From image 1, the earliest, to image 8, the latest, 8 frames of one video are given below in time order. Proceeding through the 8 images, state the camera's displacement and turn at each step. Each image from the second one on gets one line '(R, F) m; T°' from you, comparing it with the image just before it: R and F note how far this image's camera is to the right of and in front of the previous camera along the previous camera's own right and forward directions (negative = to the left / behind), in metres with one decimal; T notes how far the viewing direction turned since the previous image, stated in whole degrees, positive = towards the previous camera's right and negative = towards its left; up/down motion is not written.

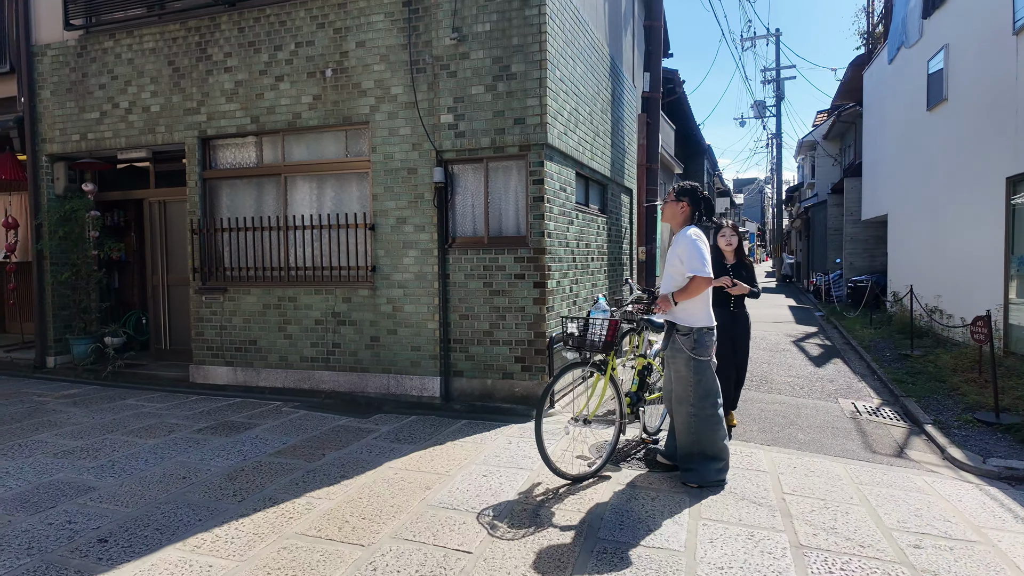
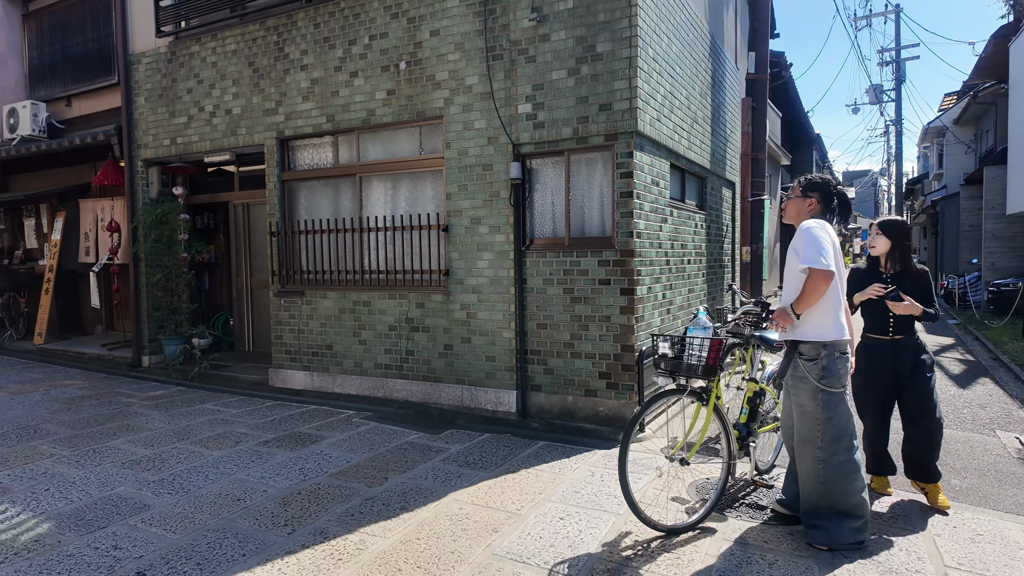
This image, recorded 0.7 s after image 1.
(0.0, +0.6) m; -8°
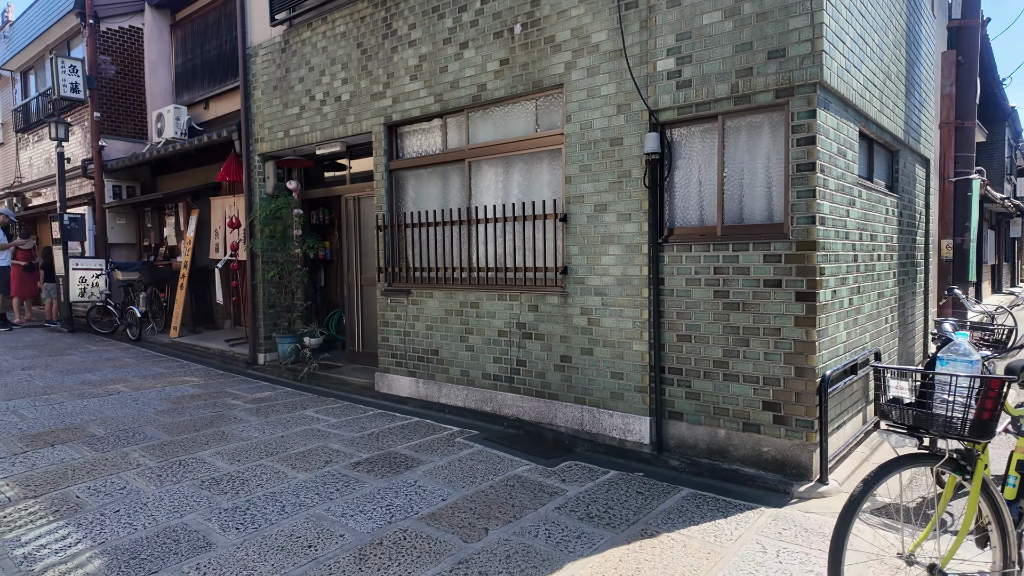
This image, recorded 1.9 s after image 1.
(-0.1, +0.9) m; -11°
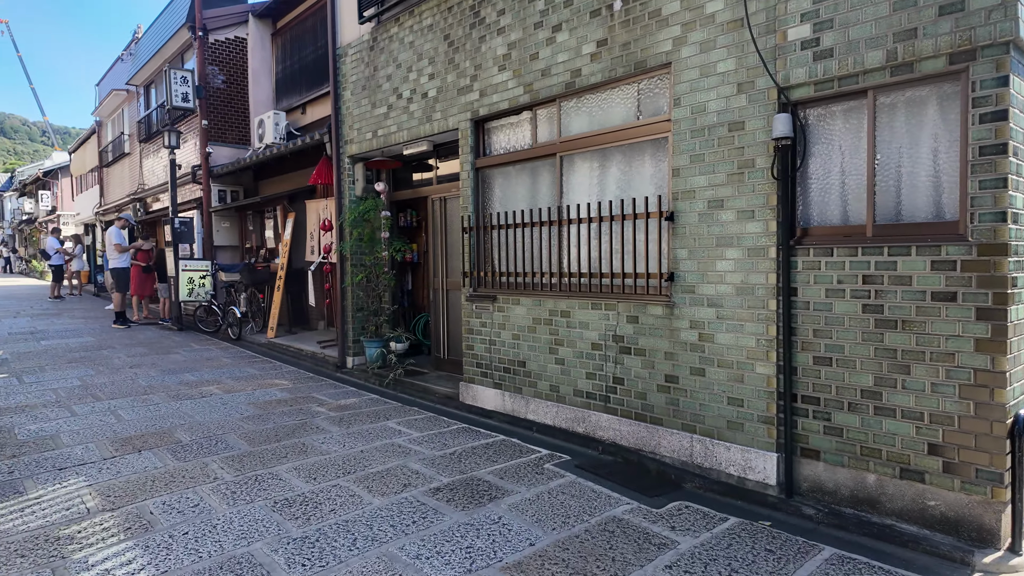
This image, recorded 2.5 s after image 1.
(-0.1, +0.5) m; -9°
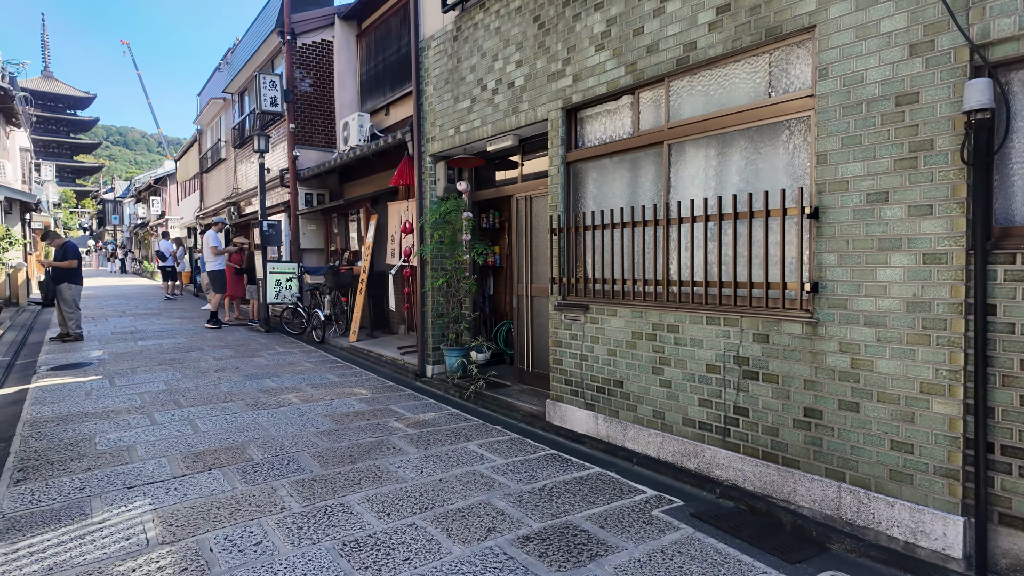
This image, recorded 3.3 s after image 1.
(-0.1, +0.6) m; -8°
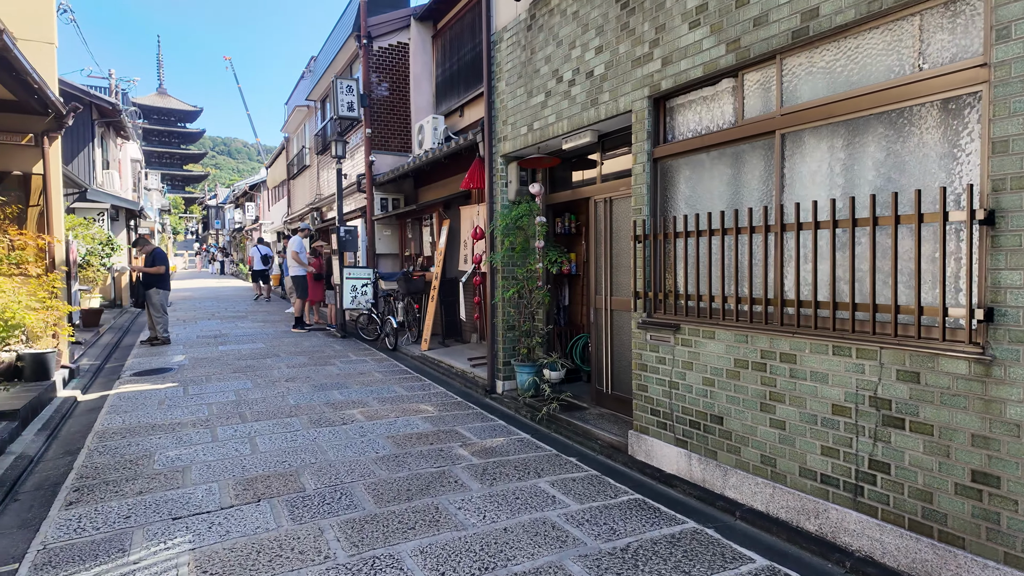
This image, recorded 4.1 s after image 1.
(0.0, +0.6) m; -7°
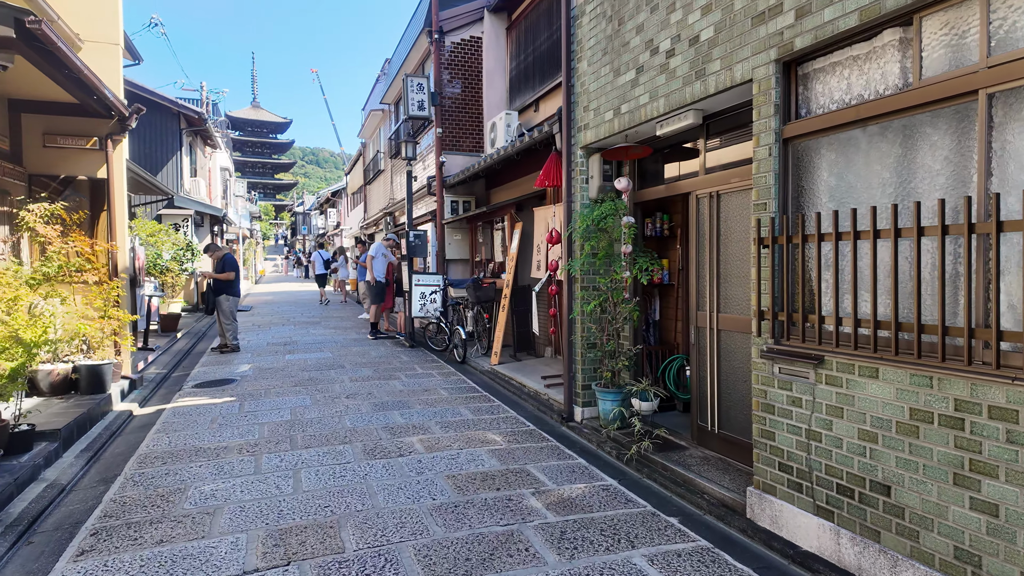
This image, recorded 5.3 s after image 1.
(-0.1, +0.9) m; -7°
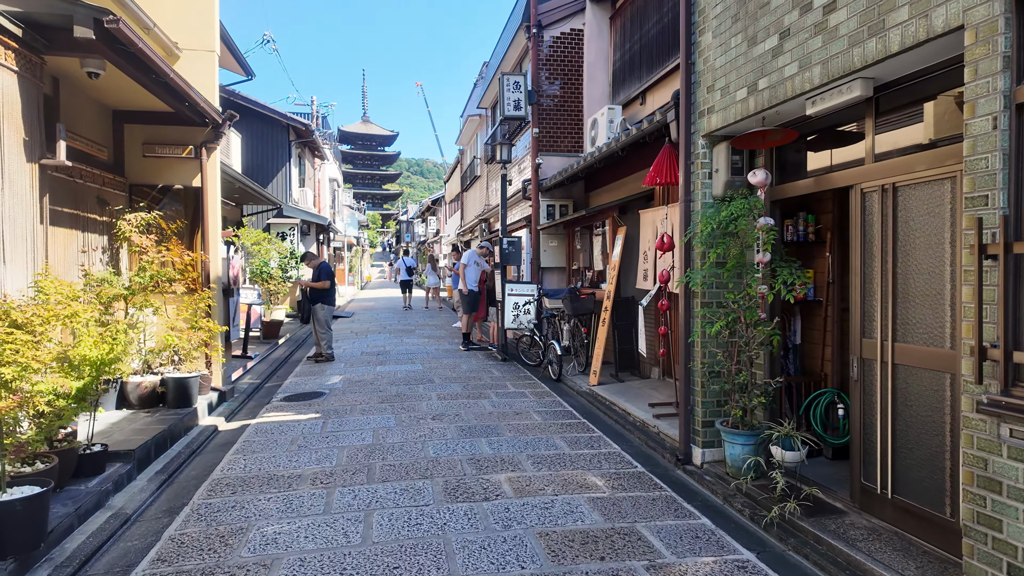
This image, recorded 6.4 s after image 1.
(-0.1, +0.8) m; -9°
